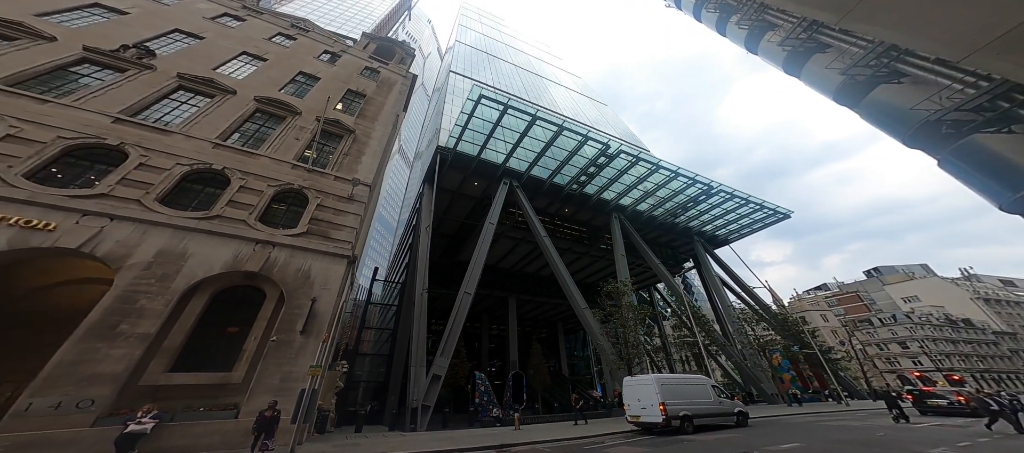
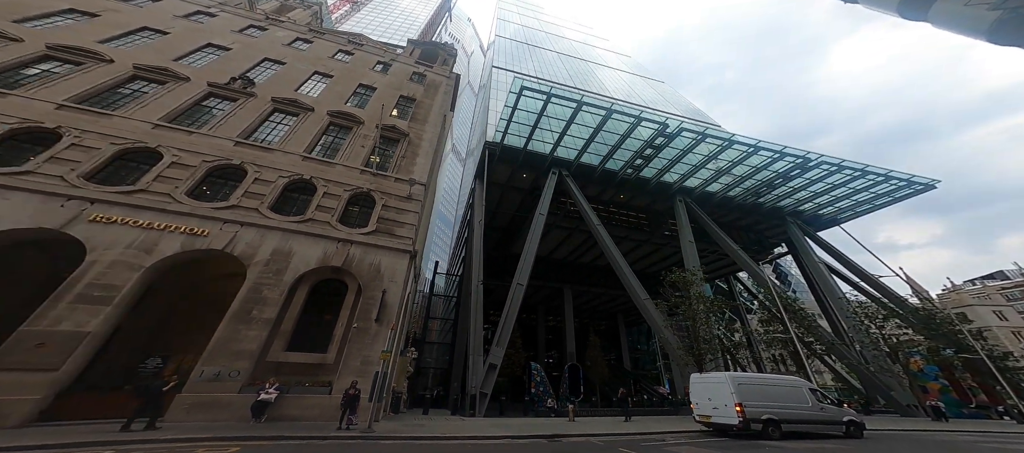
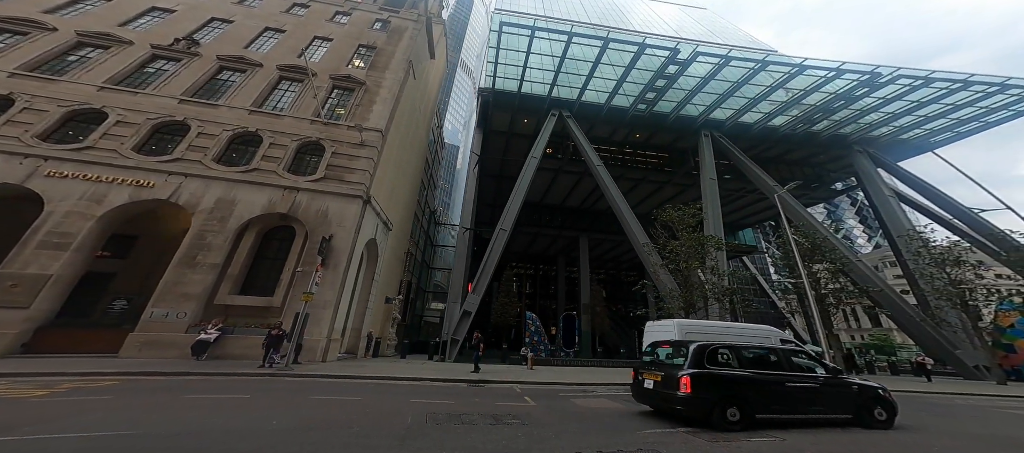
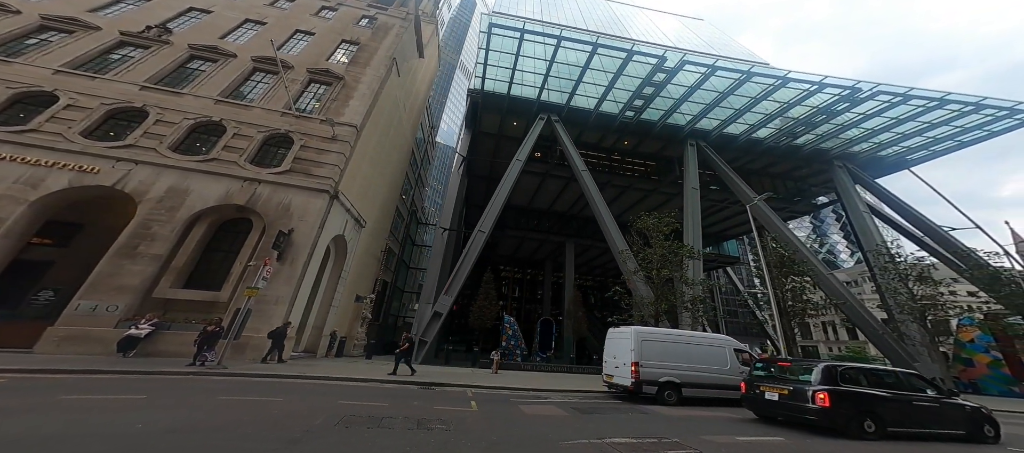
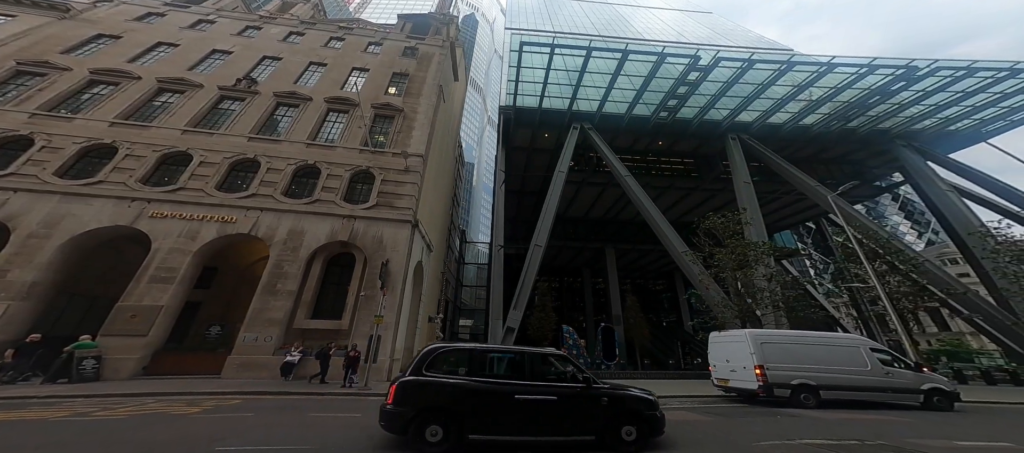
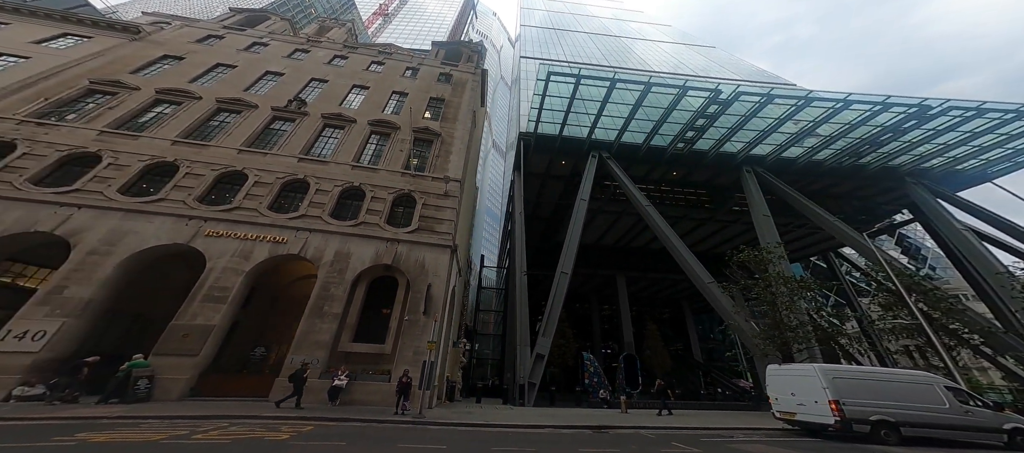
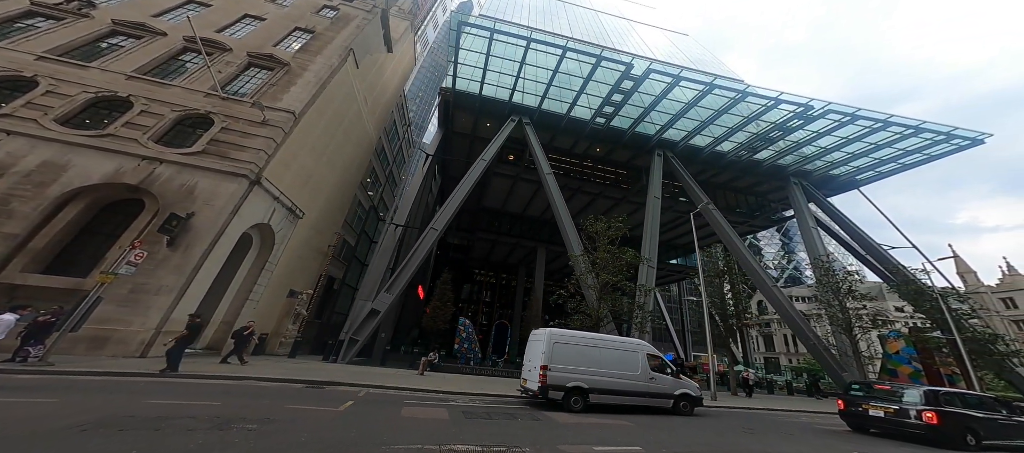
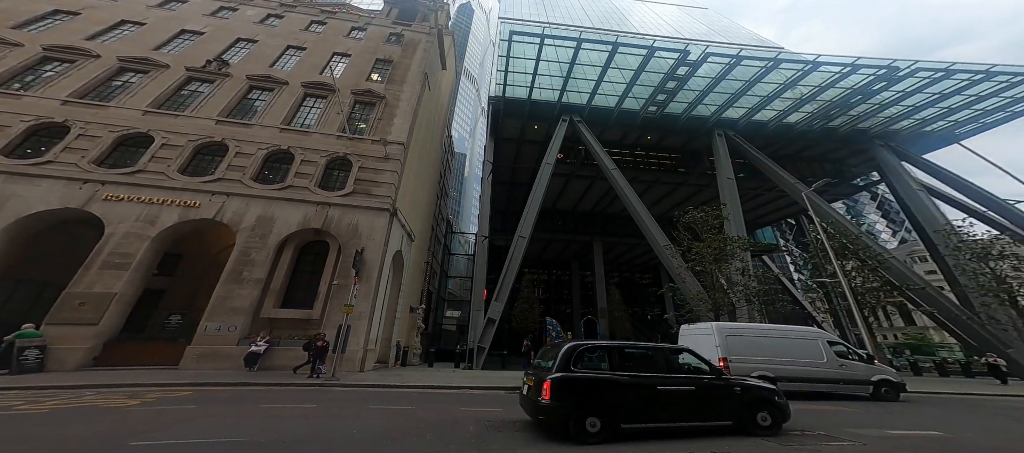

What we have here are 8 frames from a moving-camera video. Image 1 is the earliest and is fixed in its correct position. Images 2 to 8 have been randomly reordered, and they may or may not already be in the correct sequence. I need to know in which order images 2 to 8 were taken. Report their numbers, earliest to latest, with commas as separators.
2, 6, 5, 8, 3, 4, 7
